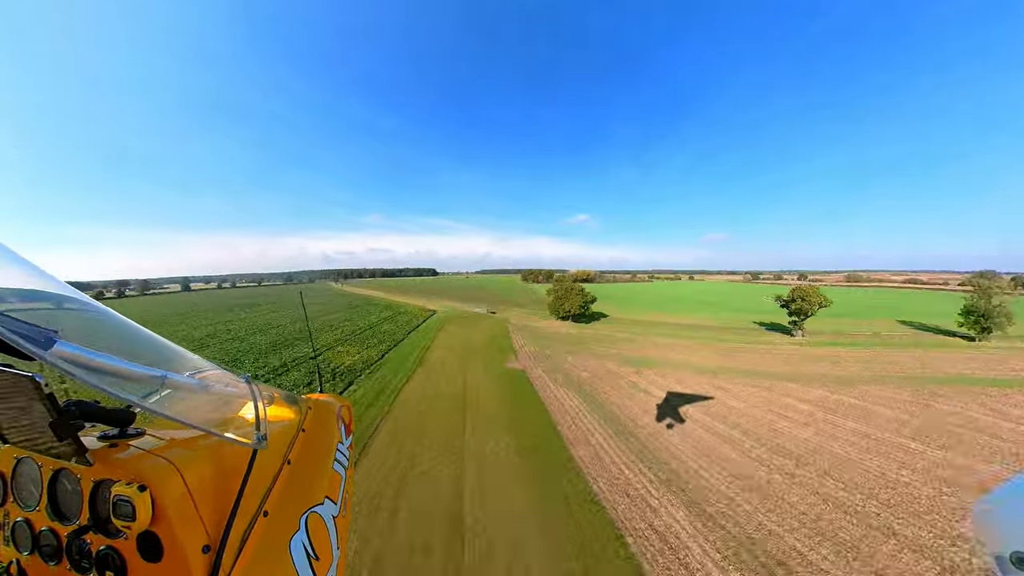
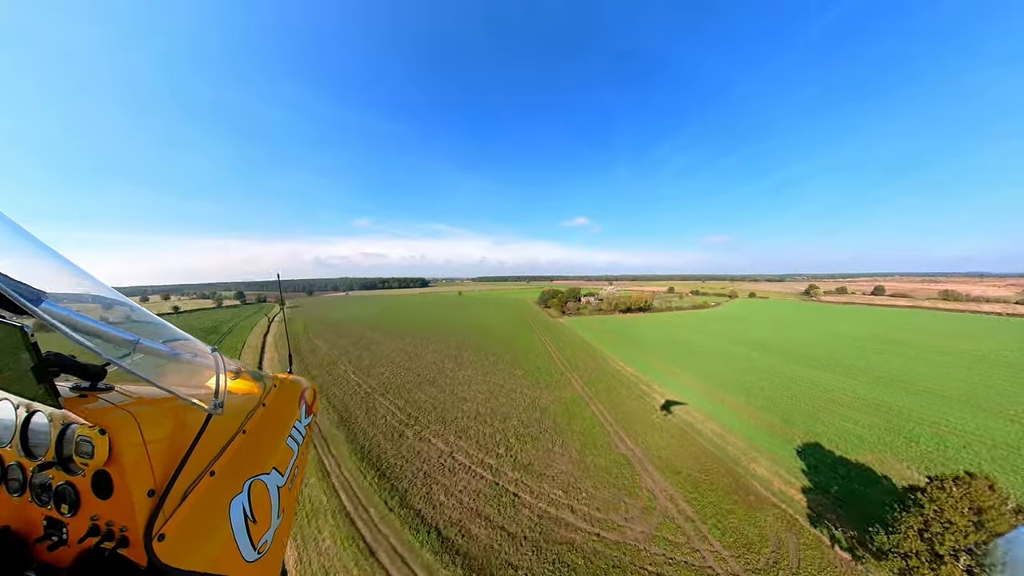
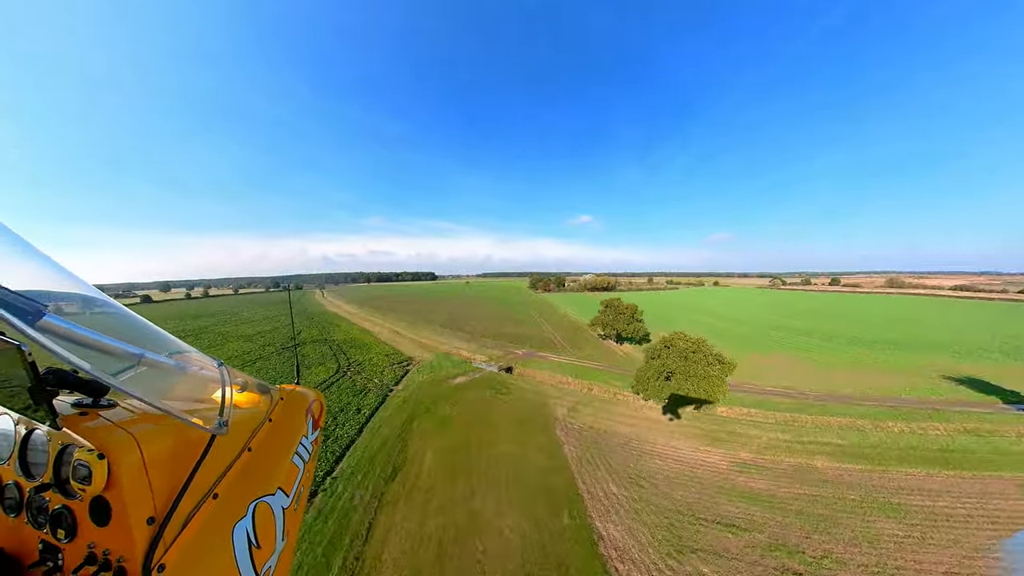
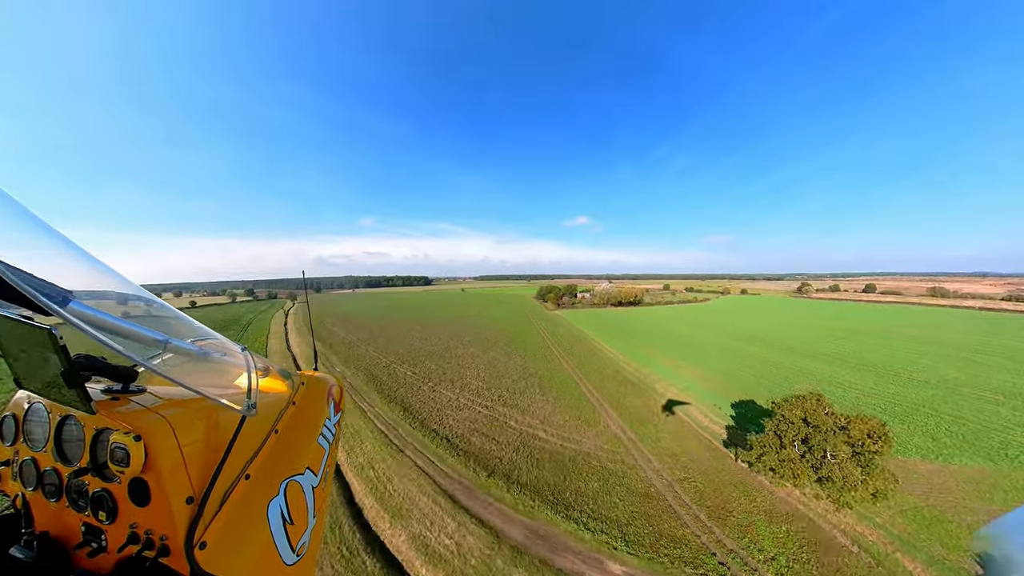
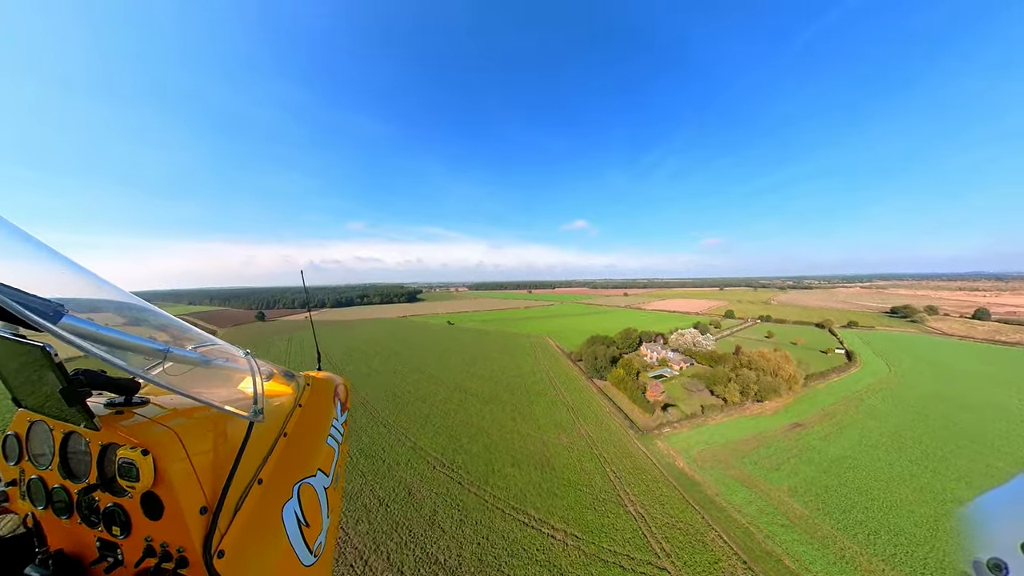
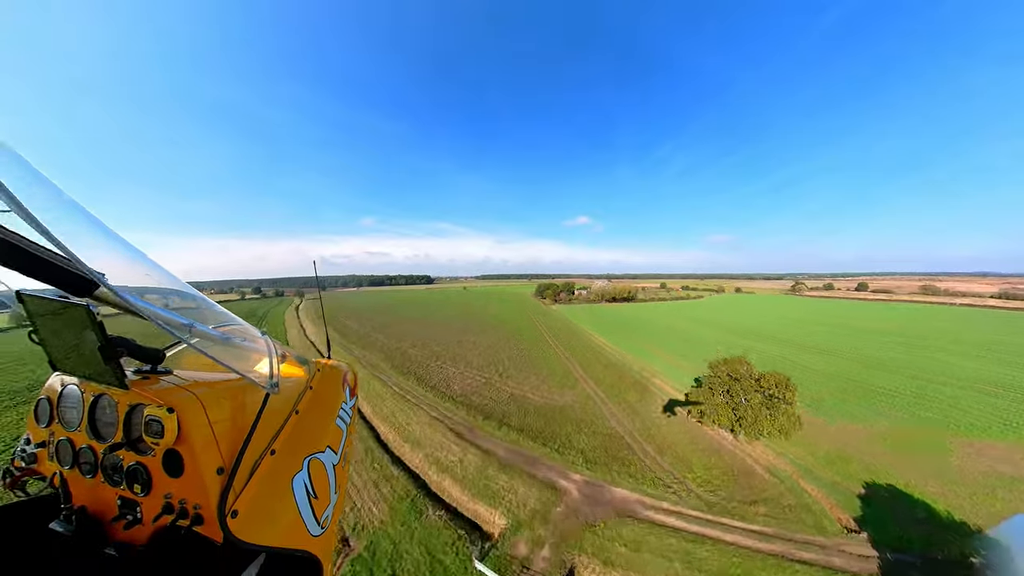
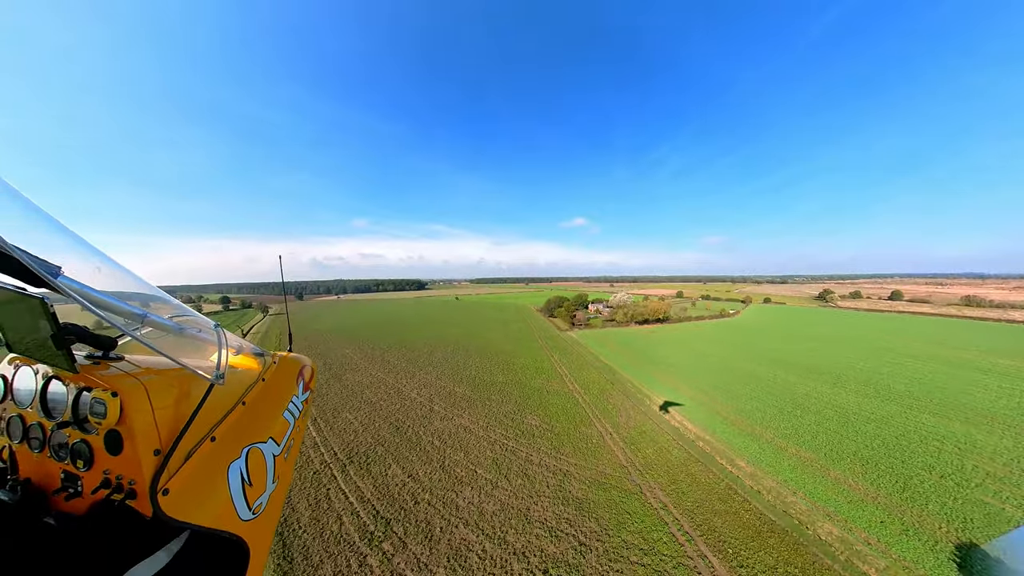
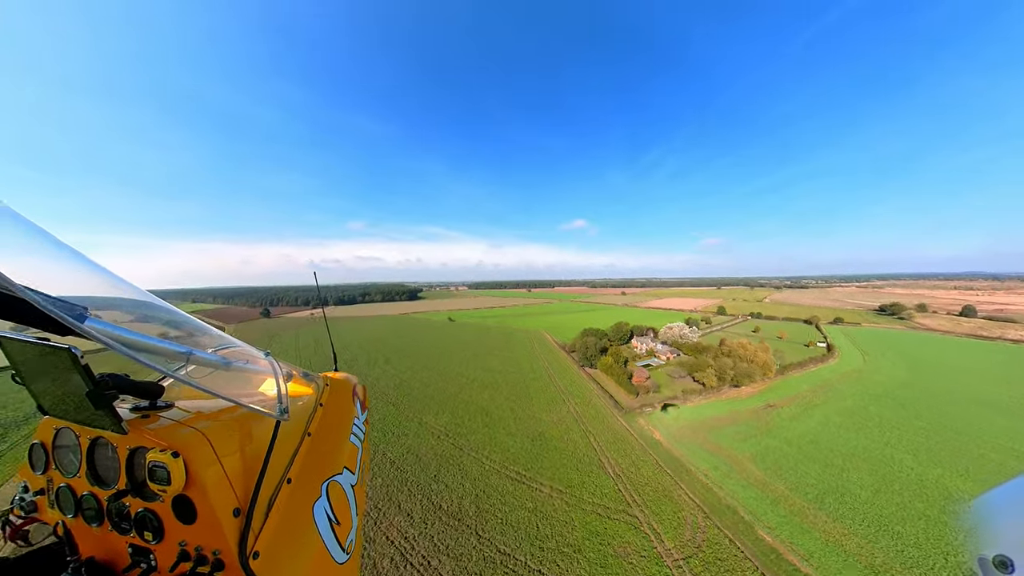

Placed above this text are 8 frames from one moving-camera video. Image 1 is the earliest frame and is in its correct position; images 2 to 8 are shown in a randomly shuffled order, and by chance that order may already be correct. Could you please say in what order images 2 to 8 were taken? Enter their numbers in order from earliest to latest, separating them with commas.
3, 6, 4, 2, 7, 8, 5
